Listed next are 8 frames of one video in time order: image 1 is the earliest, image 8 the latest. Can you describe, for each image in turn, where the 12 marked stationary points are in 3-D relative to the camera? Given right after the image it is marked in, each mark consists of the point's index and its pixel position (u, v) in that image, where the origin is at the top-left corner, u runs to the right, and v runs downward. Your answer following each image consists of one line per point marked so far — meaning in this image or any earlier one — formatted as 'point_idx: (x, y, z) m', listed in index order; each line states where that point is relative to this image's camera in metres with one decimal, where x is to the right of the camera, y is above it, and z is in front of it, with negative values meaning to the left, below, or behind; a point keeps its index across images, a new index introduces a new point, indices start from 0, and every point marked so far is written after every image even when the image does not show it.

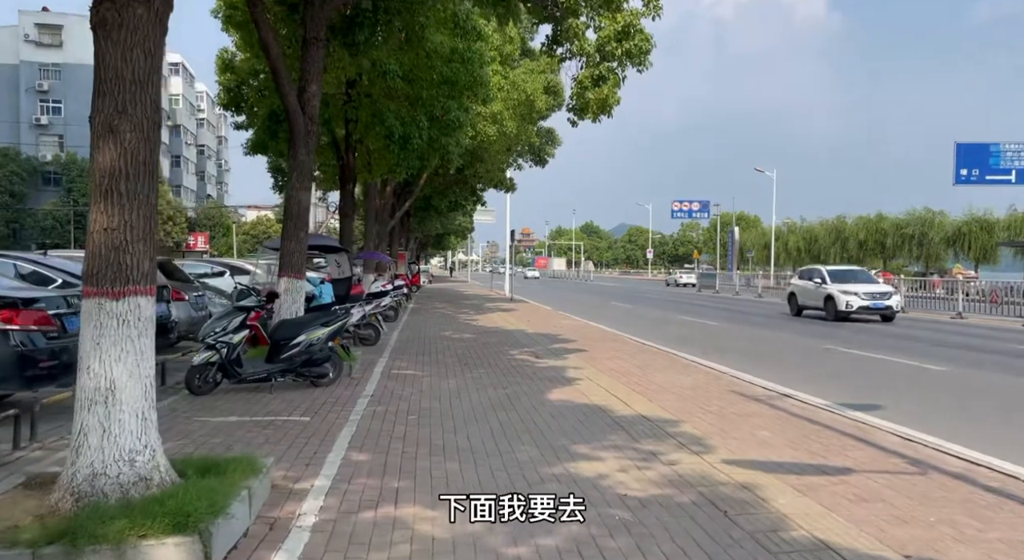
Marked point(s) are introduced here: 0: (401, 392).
0: (-1.3, -1.4, +9.6) m
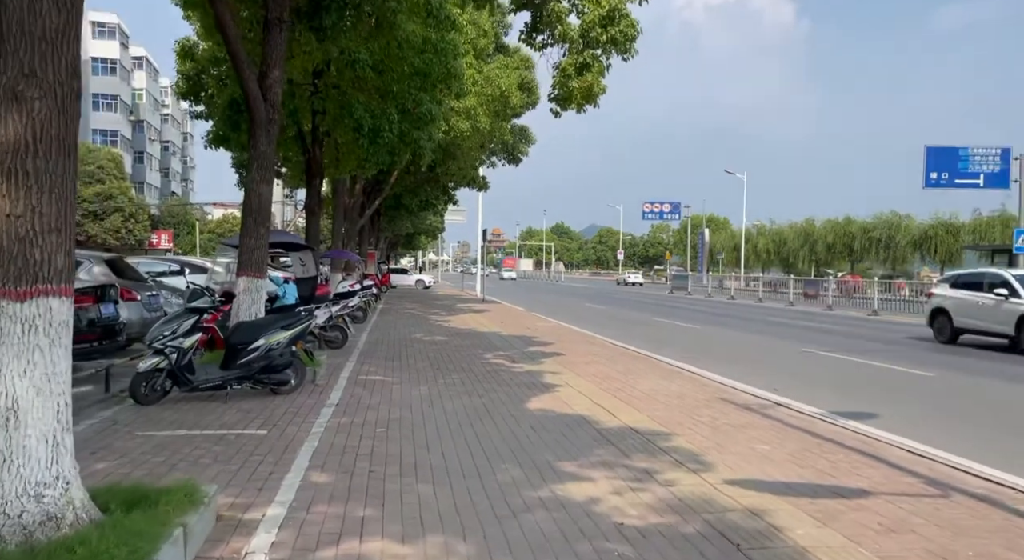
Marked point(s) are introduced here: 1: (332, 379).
0: (-1.6, -1.4, +8.9) m
1: (-2.4, -1.3, +10.1) m
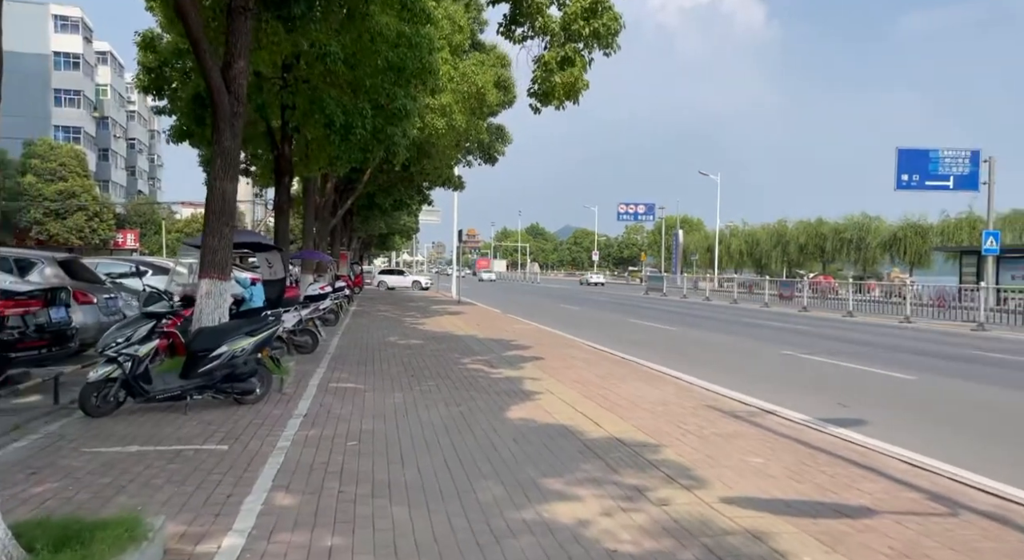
0: (-1.9, -1.4, +8.4) m
1: (-2.6, -1.3, +9.6) m
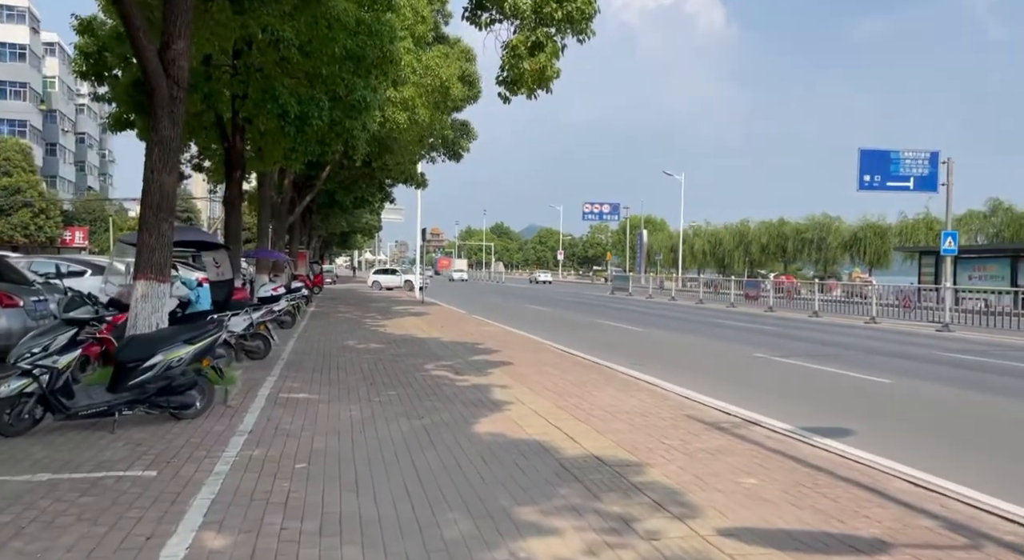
0: (-2.2, -1.5, +7.6) m
1: (-3.0, -1.4, +8.8) m
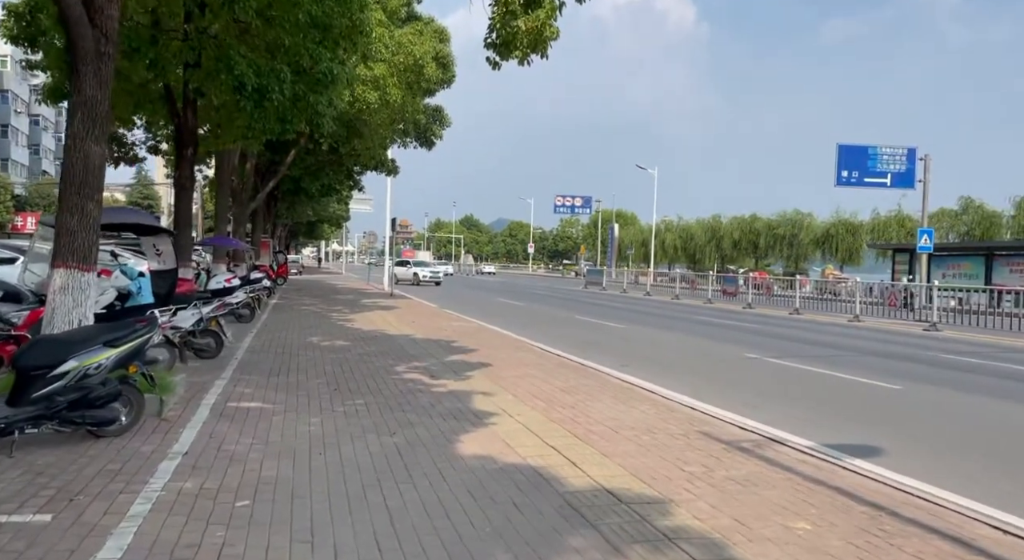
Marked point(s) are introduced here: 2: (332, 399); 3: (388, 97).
0: (-2.3, -1.4, +6.4) m
1: (-3.2, -1.3, +7.5) m
2: (-2.0, -1.3, +8.5) m
3: (-3.1, +4.5, +18.8) m
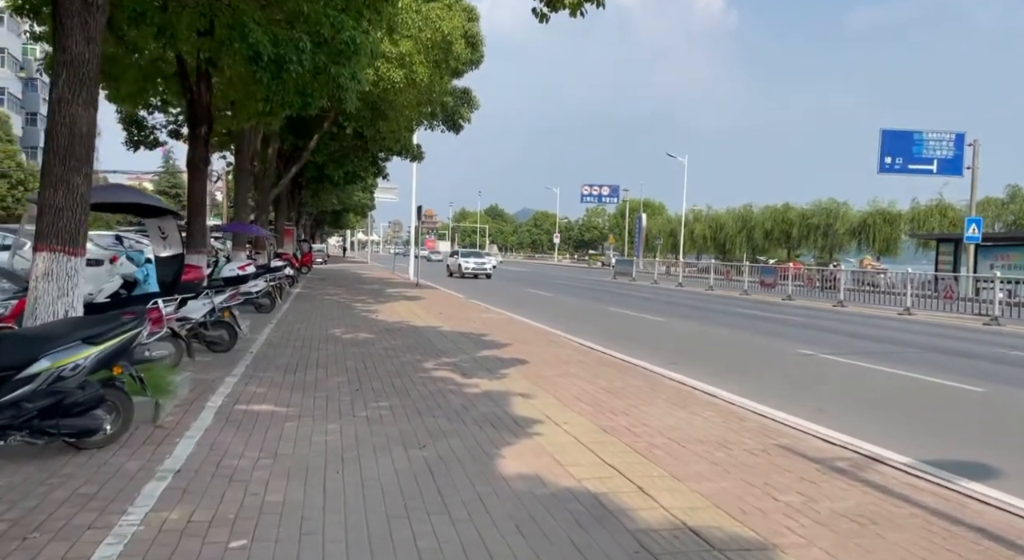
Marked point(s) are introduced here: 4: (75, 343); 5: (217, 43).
0: (-1.9, -1.3, +5.4) m
1: (-2.8, -1.1, +6.6) m
2: (-1.6, -1.2, +7.6) m
3: (-2.3, +4.8, +17.8) m
4: (-2.9, -0.4, +5.1) m
5: (-4.4, +3.5, +11.4) m
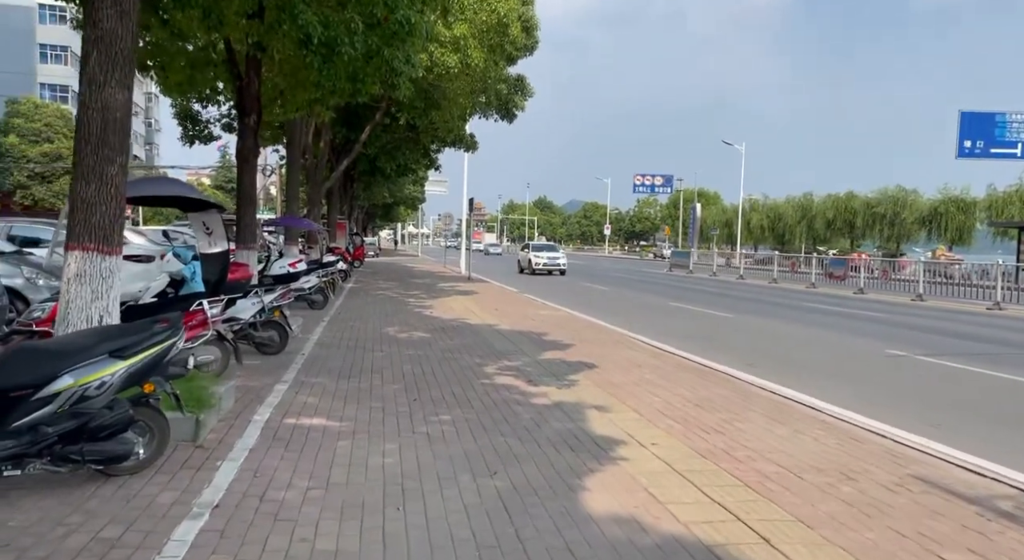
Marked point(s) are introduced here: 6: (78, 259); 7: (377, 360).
0: (-1.4, -1.3, +4.7) m
1: (-2.1, -1.2, +5.9) m
2: (-0.9, -1.2, +6.8) m
3: (-1.0, +4.9, +17.0) m
4: (-2.4, -0.4, +4.5) m
5: (-3.5, +3.5, +10.8) m
6: (-3.3, +0.2, +5.8) m
7: (-1.7, -1.0, +9.7) m
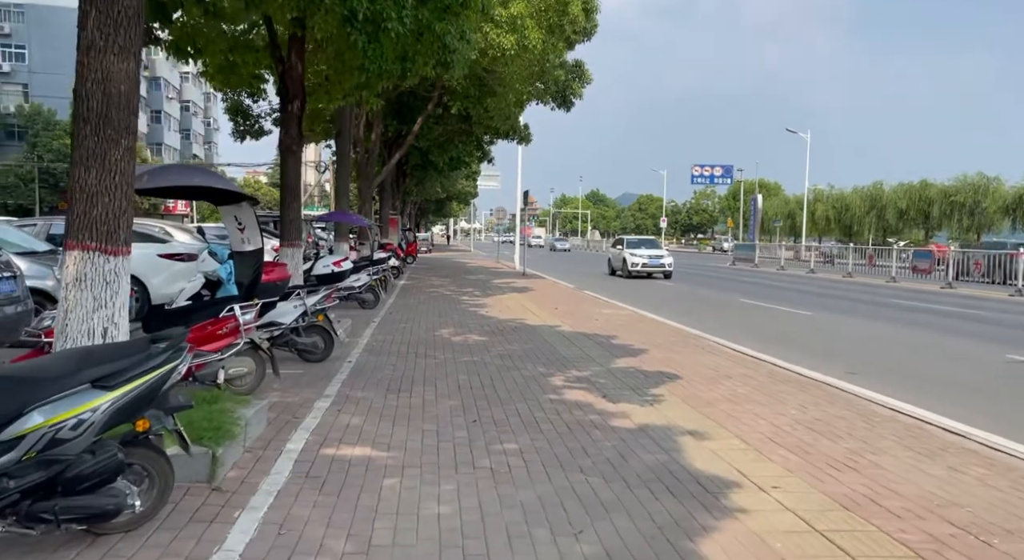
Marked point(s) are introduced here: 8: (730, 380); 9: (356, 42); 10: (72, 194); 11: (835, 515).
0: (-0.9, -1.3, +3.7) m
1: (-1.6, -1.2, +4.9) m
2: (-0.3, -1.2, +5.7) m
3: (+0.3, +4.9, +15.9) m
4: (-1.9, -0.5, +3.5) m
5: (-2.6, +3.5, +9.8) m
6: (-2.8, +0.1, +4.9) m
7: (-0.9, -1.0, +8.7) m
8: (+2.4, -1.1, +8.4) m
9: (-2.0, +3.0, +9.8) m
10: (-2.8, +0.5, +4.9) m
11: (+1.8, -1.3, +4.3) m
